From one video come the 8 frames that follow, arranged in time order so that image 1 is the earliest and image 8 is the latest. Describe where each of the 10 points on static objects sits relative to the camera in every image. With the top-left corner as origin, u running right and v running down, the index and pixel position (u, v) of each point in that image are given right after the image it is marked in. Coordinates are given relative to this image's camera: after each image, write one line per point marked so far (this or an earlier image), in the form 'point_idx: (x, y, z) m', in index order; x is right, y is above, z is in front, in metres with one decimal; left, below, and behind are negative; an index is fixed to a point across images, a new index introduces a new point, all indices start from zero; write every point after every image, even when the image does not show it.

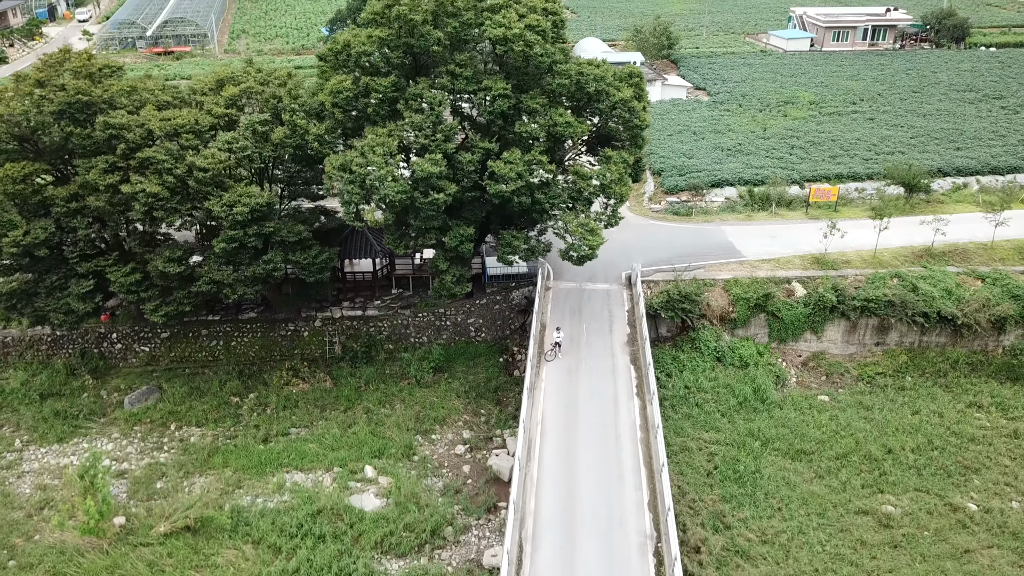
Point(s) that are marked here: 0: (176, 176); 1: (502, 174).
0: (-8.2, +2.7, +19.7) m
1: (-0.3, +2.7, +19.8) m
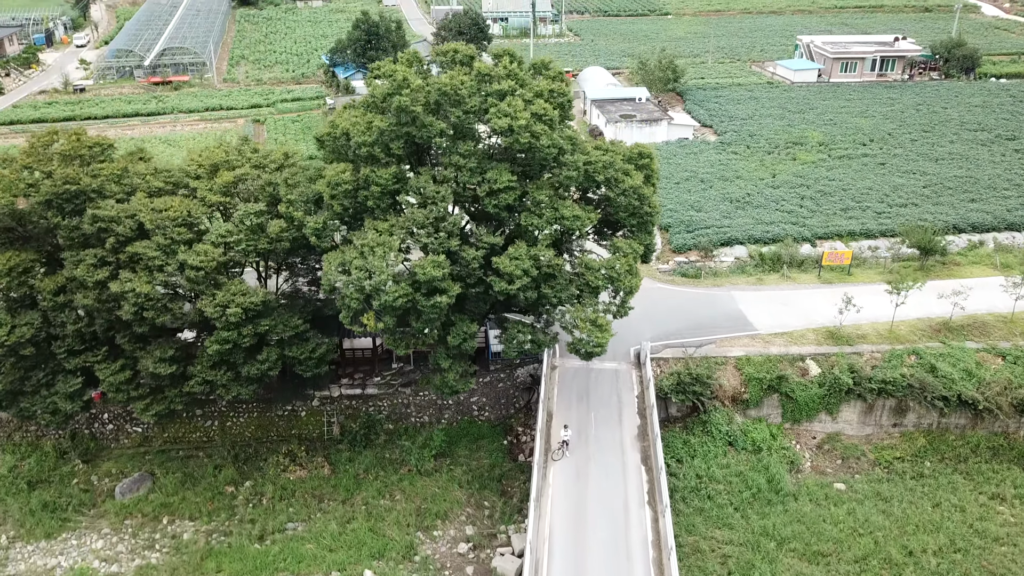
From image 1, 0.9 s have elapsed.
0: (-8.0, +0.3, +18.8) m
1: (-0.1, +0.4, +18.9) m
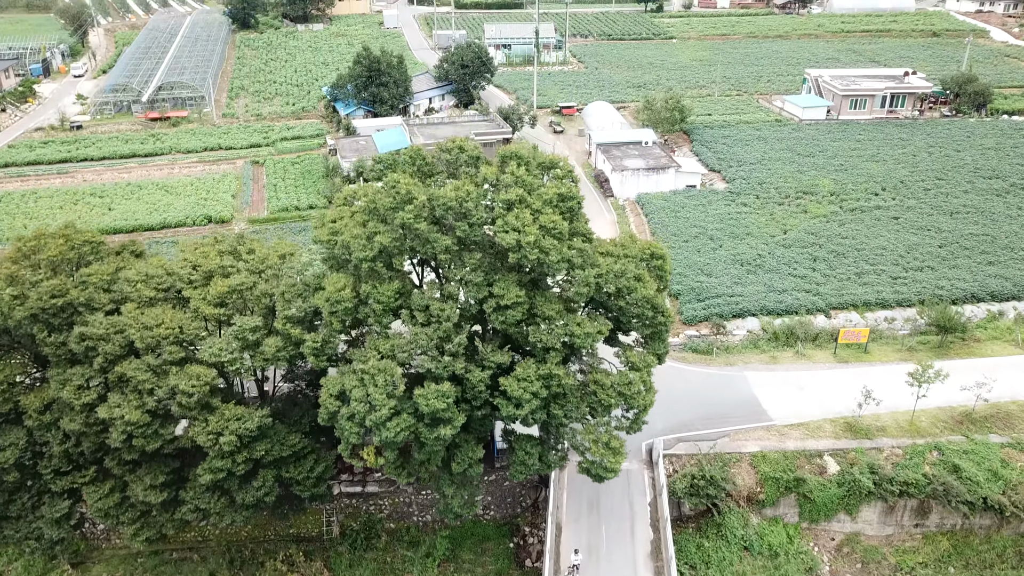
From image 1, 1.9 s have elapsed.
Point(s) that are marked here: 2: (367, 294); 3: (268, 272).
0: (-7.9, -2.4, +17.9) m
1: (0.0, -2.4, +18.0) m
2: (-3.3, -0.2, +18.2) m
3: (-6.0, +0.3, +19.9) m
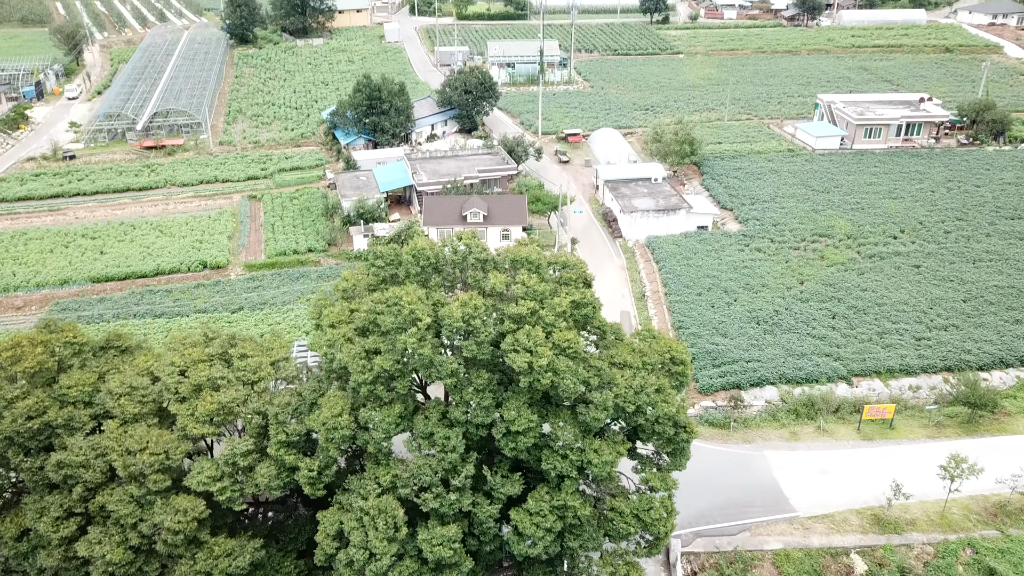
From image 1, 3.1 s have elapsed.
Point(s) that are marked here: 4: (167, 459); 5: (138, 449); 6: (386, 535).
0: (-7.6, -5.0, +16.6) m
1: (+0.3, -5.0, +16.7) m
2: (-3.0, -2.8, +16.9) m
3: (-5.8, -2.2, +18.5) m
4: (-7.3, -3.6, +17.2) m
5: (-7.9, -3.4, +17.1) m
6: (-2.4, -4.8, +15.6) m
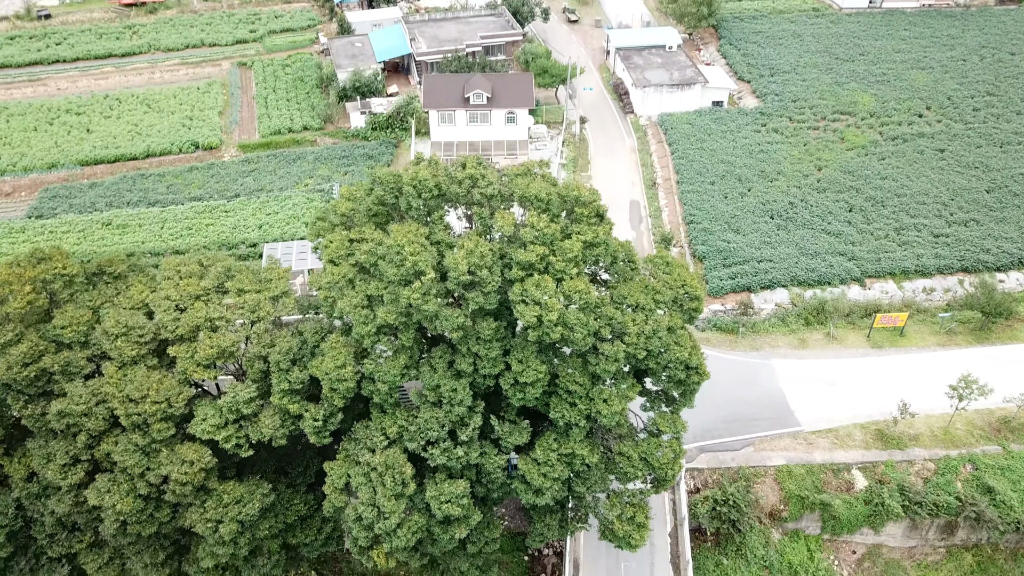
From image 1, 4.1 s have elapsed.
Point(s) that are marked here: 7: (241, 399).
0: (-7.4, -3.9, +16.6) m
1: (+0.4, -3.9, +16.6) m
2: (-2.9, -1.7, +16.4) m
3: (-5.6, -0.8, +17.9) m
4: (-7.2, -2.5, +16.9) m
5: (-7.7, -2.3, +16.8) m
6: (-2.3, -3.9, +15.5) m
7: (-5.6, -2.3, +16.8) m
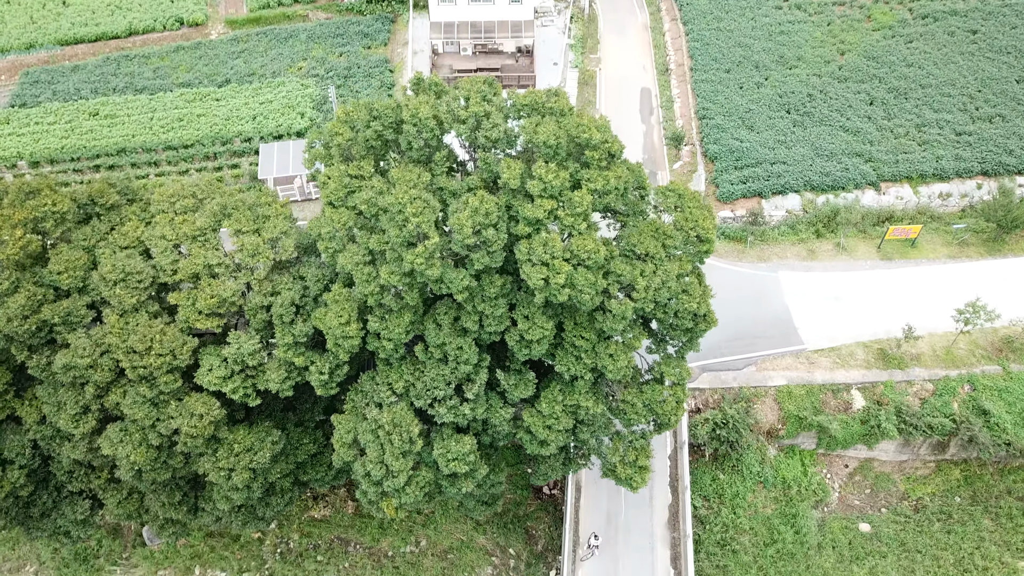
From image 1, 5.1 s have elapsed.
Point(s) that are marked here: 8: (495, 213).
0: (-7.3, -3.0, +16.9) m
1: (+0.6, -2.9, +16.9) m
2: (-2.7, -0.8, +16.2) m
3: (-5.5, +0.4, +17.5) m
4: (-7.1, -1.5, +16.9) m
5: (-7.6, -1.3, +16.7) m
6: (-2.2, -3.2, +15.8) m
7: (-5.5, -1.3, +16.8) m
8: (-0.3, +1.4, +15.5) m
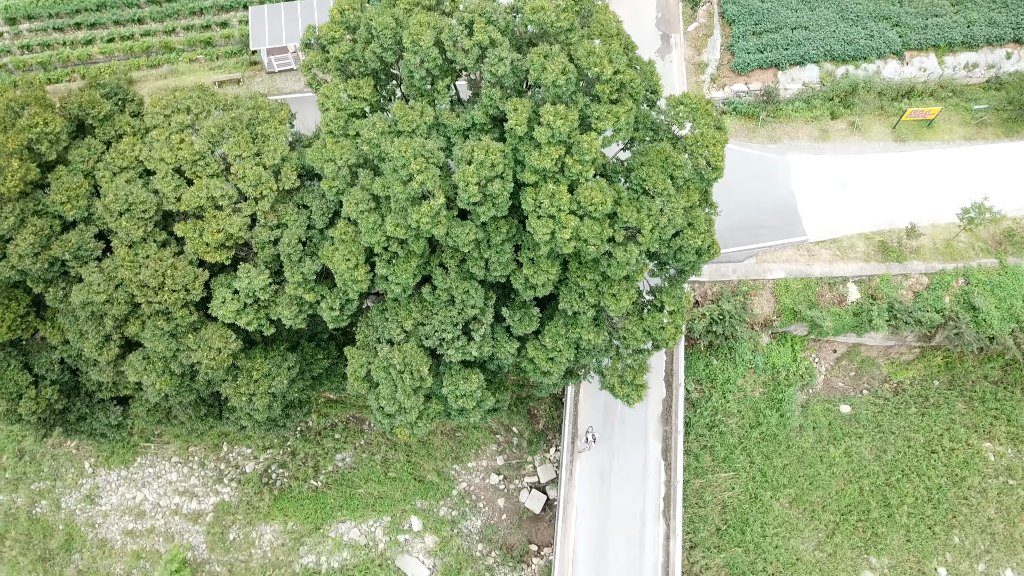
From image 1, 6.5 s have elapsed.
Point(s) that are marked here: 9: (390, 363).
0: (-7.2, -1.5, +17.7) m
1: (+0.7, -1.6, +17.7) m
2: (-2.6, +0.4, +16.5) m
3: (-5.4, +1.8, +17.4) m
4: (-6.9, -0.1, +17.3) m
5: (-7.5, 0.0, +17.0) m
6: (-2.1, -2.1, +16.7) m
7: (-5.4, 0.0, +17.1) m
8: (-0.2, +2.3, +15.2) m
9: (-2.6, -1.5, +16.8) m
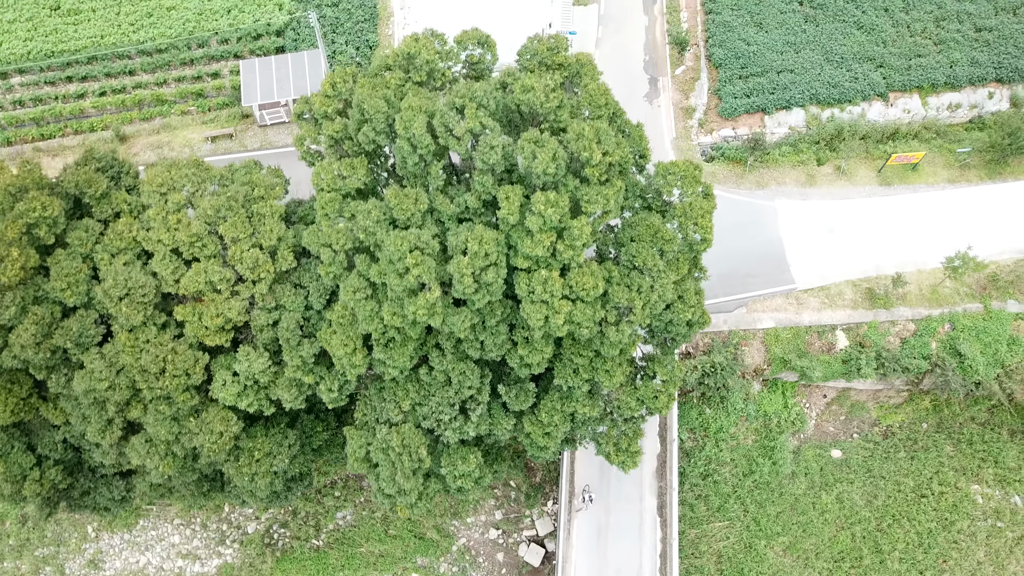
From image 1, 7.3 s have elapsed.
0: (-7.3, -3.4, +17.7) m
1: (+0.6, -3.2, +17.8) m
2: (-2.8, -1.4, +16.5) m
3: (-5.5, 0.0, +17.4) m
4: (-7.1, -2.0, +17.2) m
5: (-7.6, -1.8, +17.0) m
6: (-2.1, -3.8, +16.8) m
7: (-5.5, -1.8, +17.1) m
8: (-0.3, +0.6, +15.2) m
9: (-2.7, -3.3, +16.9) m
